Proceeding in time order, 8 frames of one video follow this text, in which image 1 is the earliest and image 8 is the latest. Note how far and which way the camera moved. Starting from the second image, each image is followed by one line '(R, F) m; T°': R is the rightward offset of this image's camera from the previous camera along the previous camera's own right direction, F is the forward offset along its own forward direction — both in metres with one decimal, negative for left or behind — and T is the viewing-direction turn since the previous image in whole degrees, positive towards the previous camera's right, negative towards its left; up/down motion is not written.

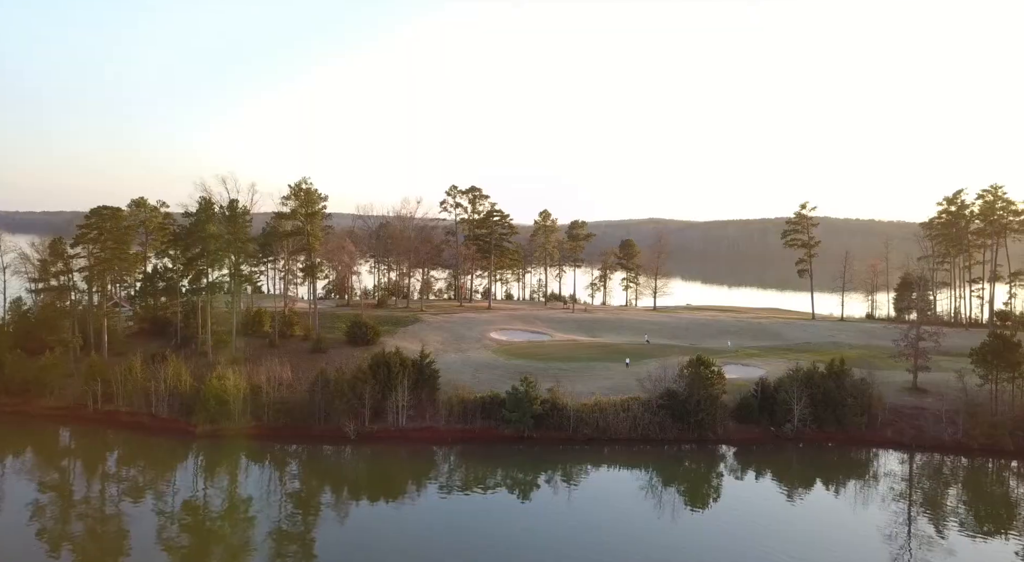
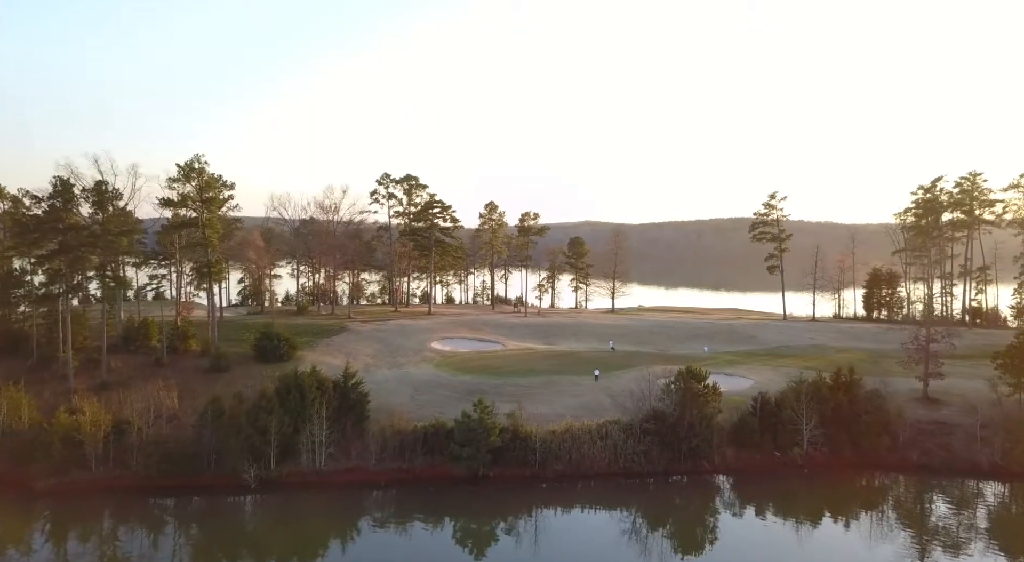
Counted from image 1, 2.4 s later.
(-0.5, +8.2) m; +5°
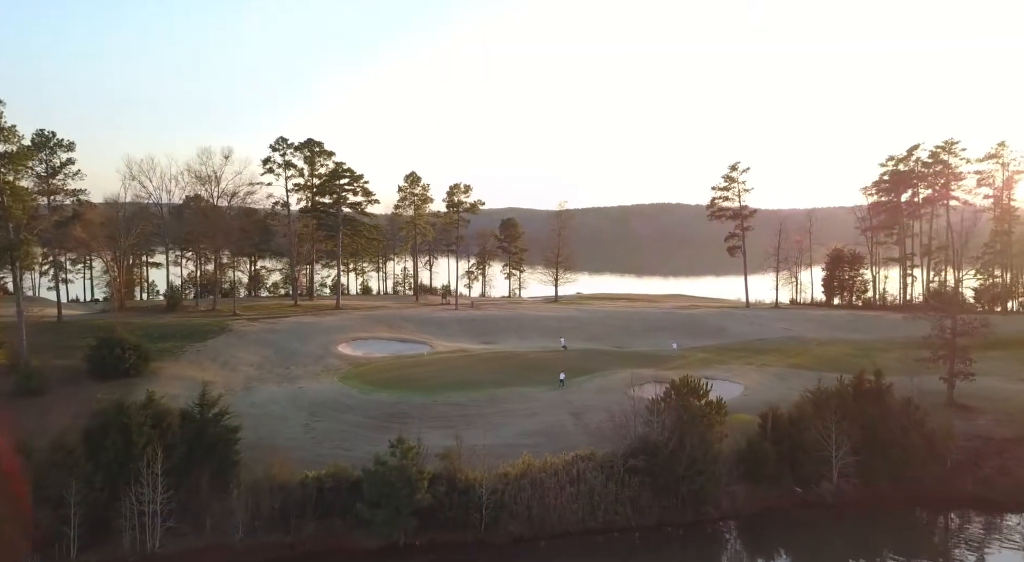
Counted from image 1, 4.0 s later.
(-0.3, +9.7) m; +6°
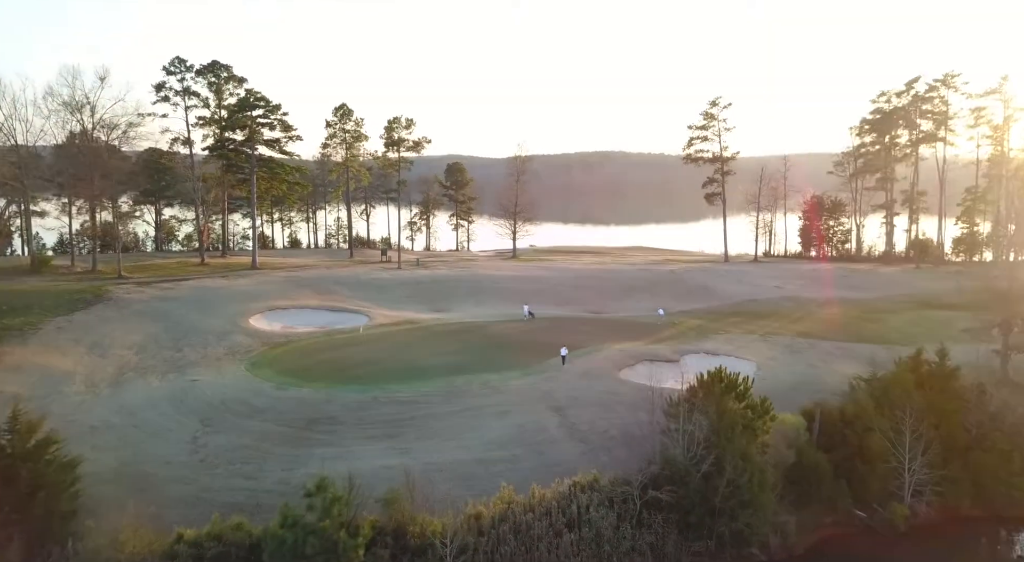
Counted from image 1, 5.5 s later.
(-0.7, +7.5) m; +4°
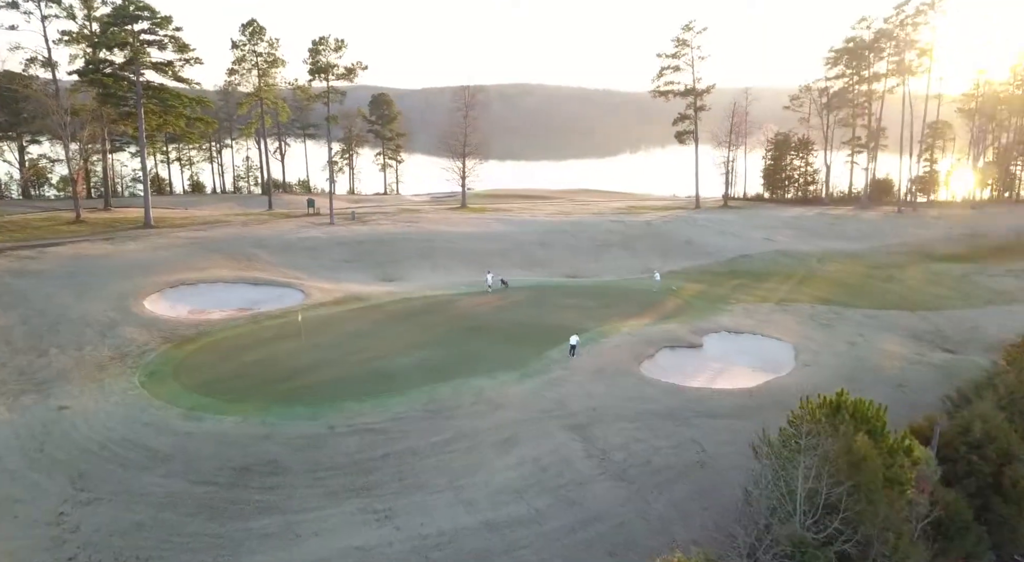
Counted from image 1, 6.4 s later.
(-2.0, +6.5) m; +6°
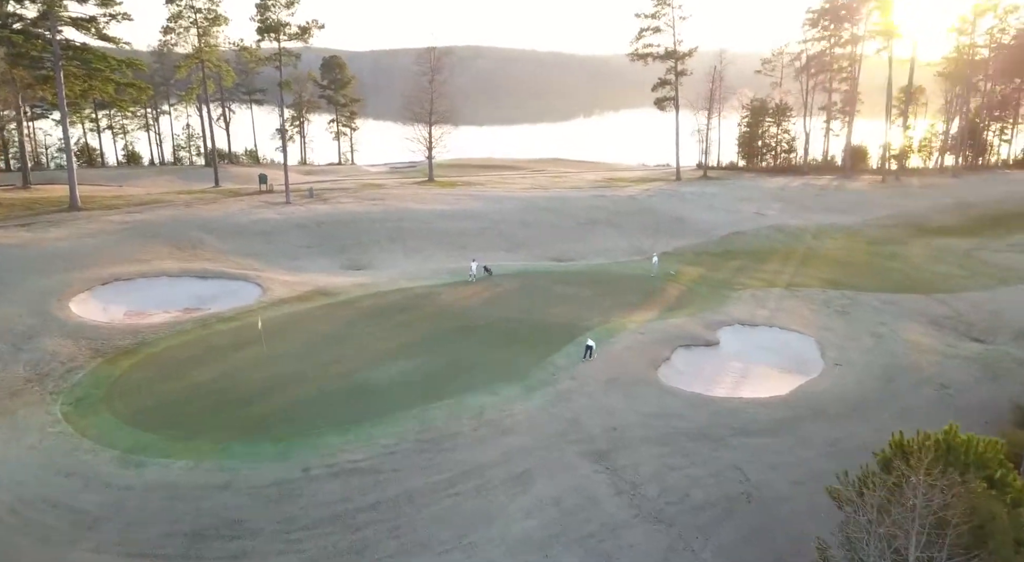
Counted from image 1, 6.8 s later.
(-1.1, +3.0) m; +4°
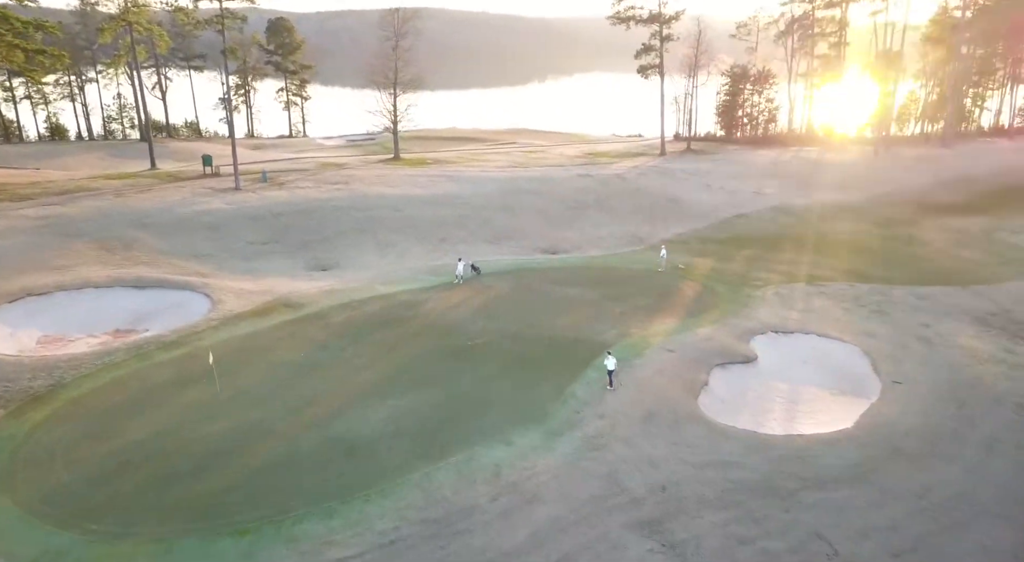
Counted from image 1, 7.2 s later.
(-1.1, +3.4) m; +3°
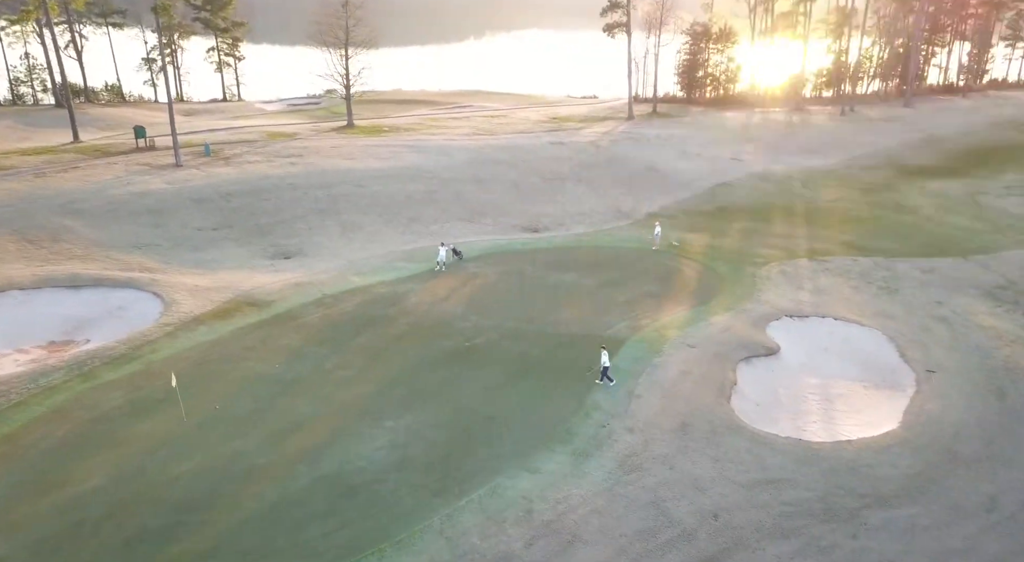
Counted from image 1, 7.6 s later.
(-1.2, +2.0) m; +4°
